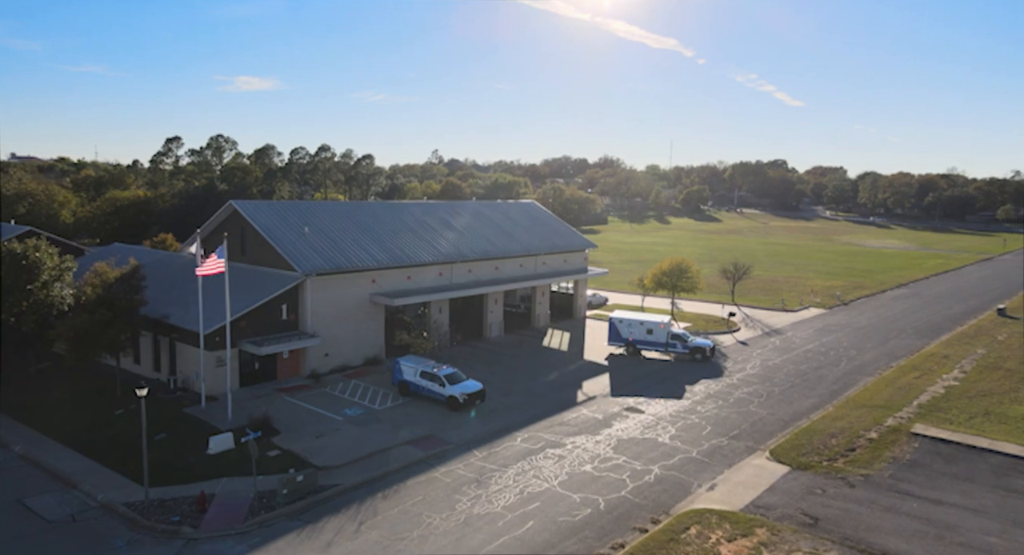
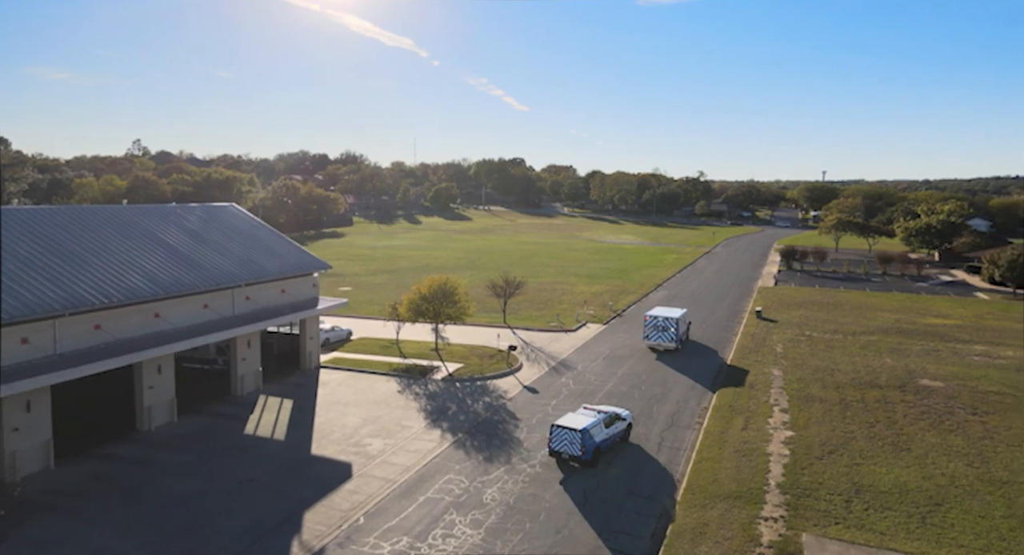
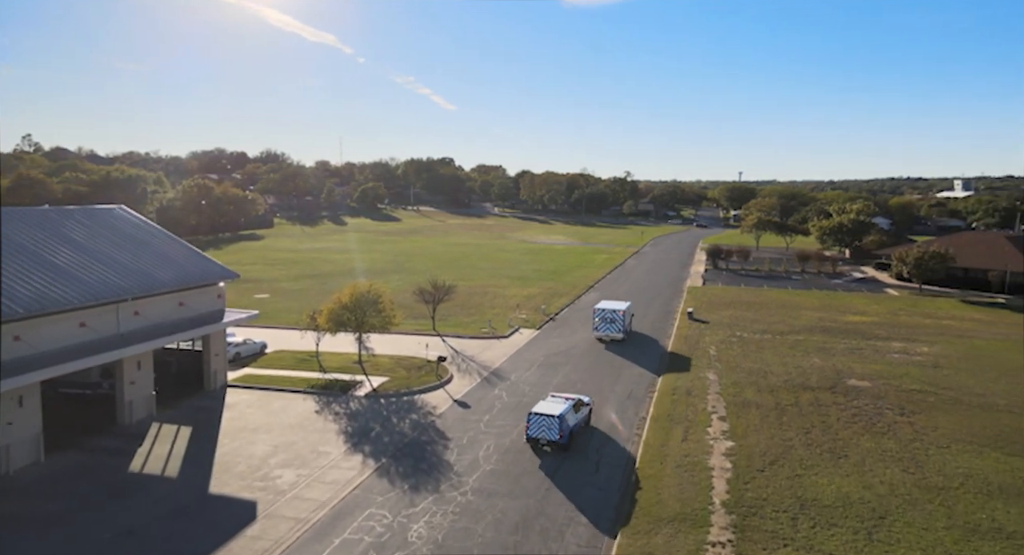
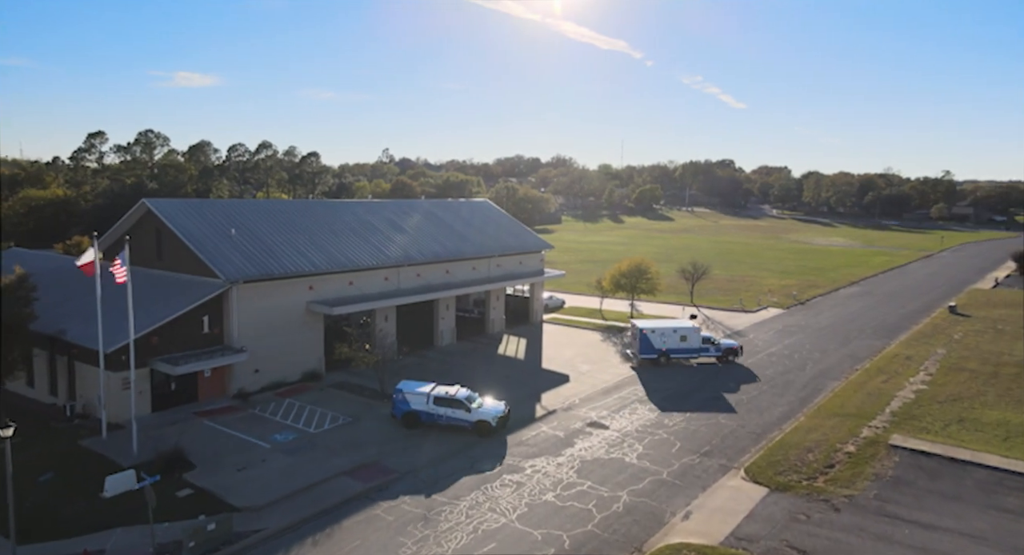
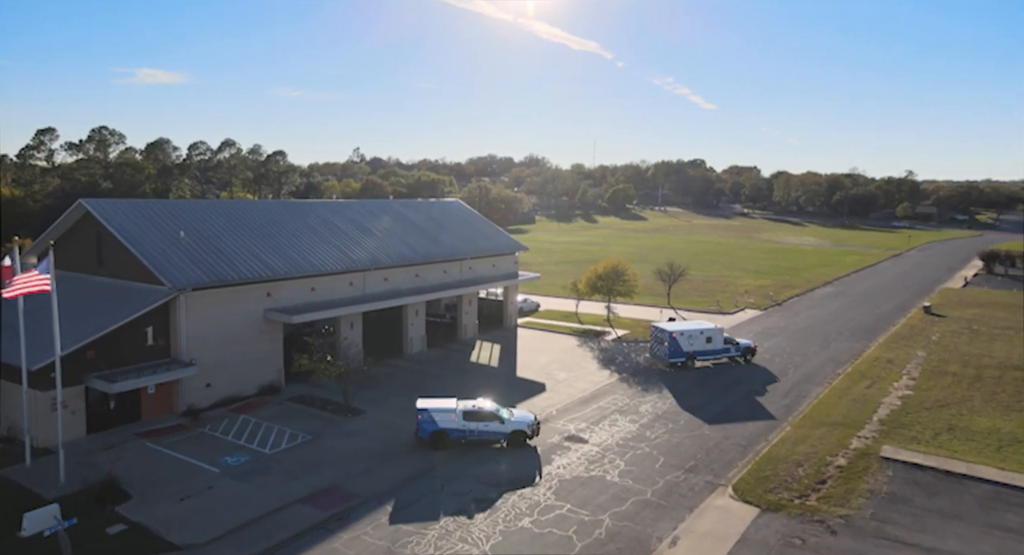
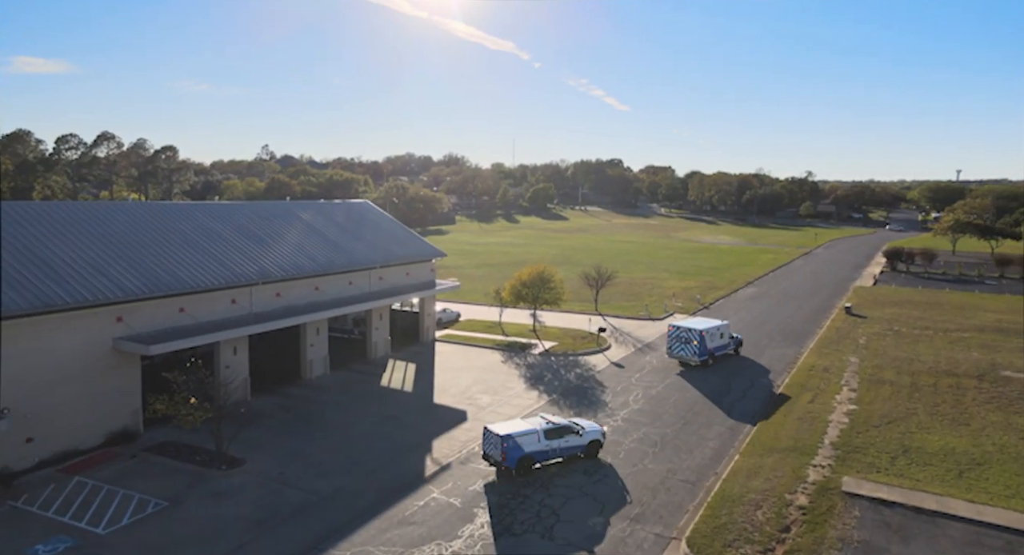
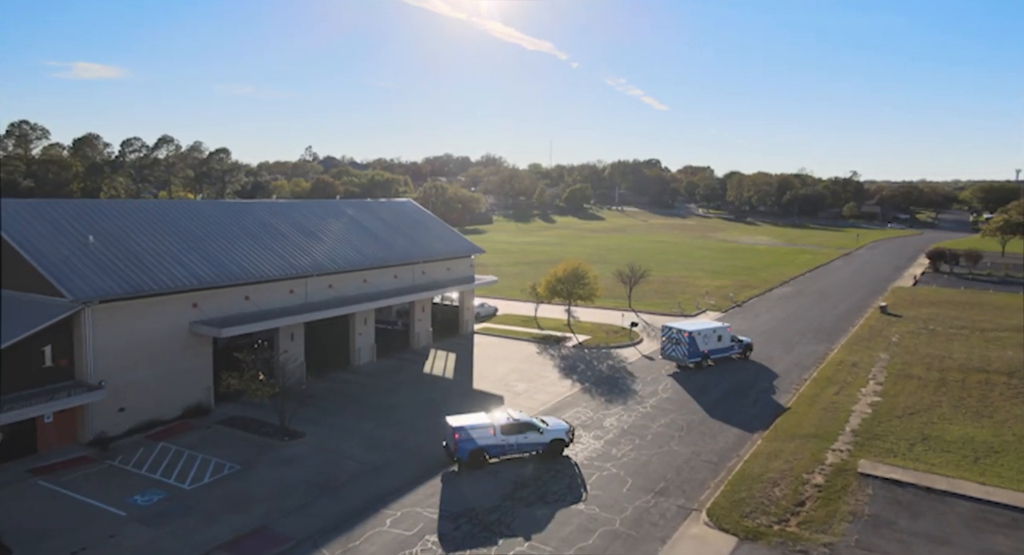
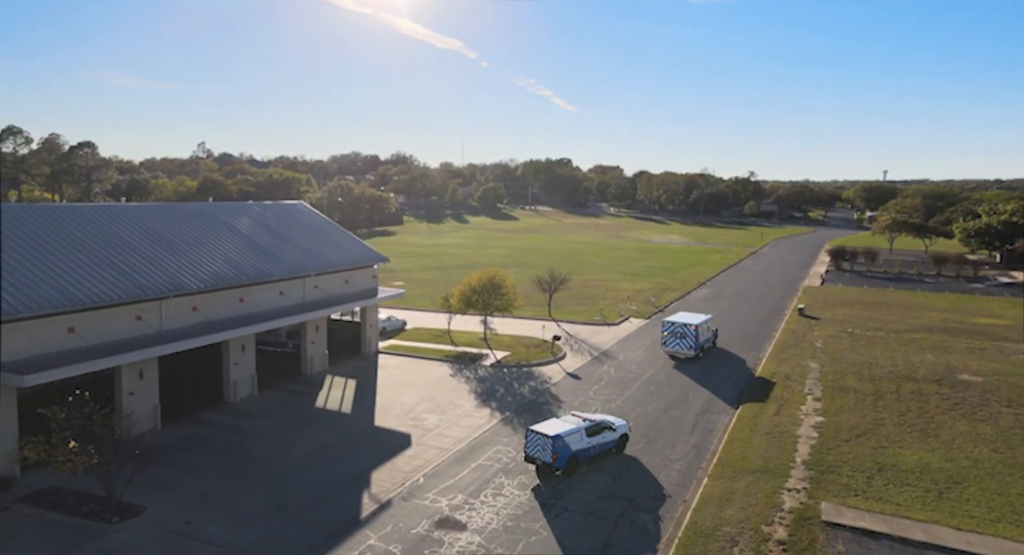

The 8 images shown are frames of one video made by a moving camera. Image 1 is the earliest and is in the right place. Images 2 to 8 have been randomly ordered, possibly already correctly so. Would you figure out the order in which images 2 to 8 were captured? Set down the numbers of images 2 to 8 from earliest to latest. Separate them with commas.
4, 5, 7, 6, 8, 2, 3
